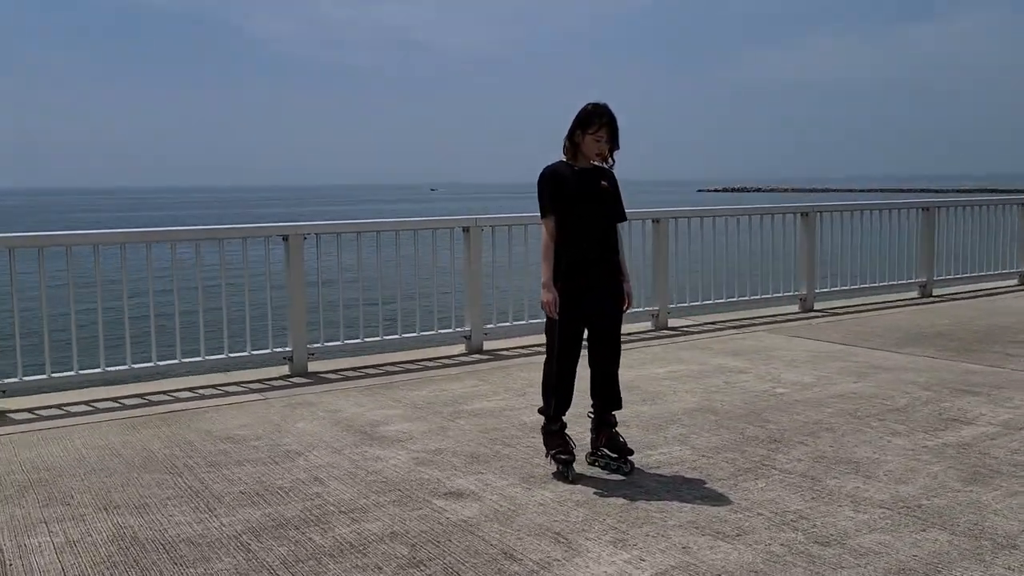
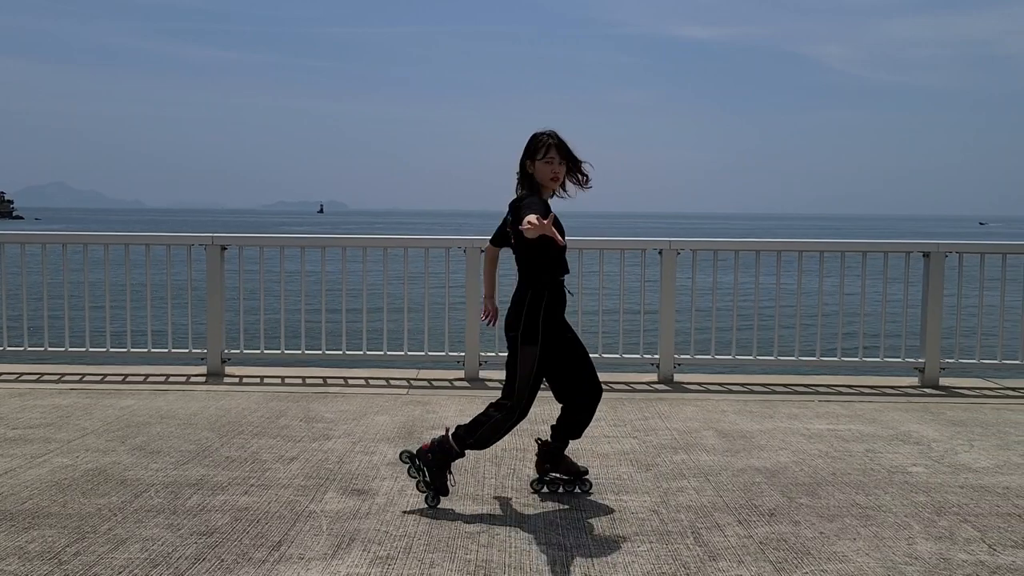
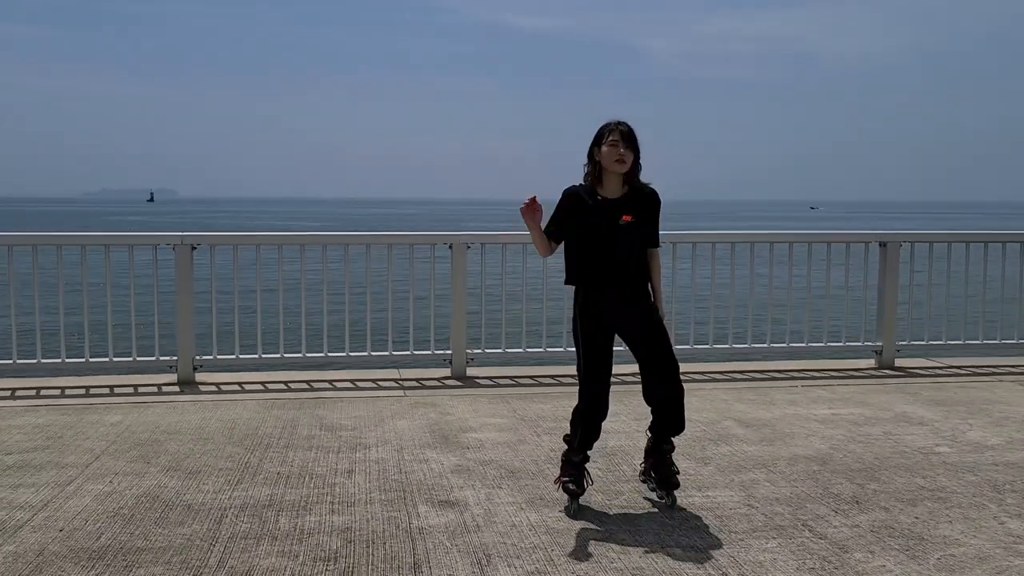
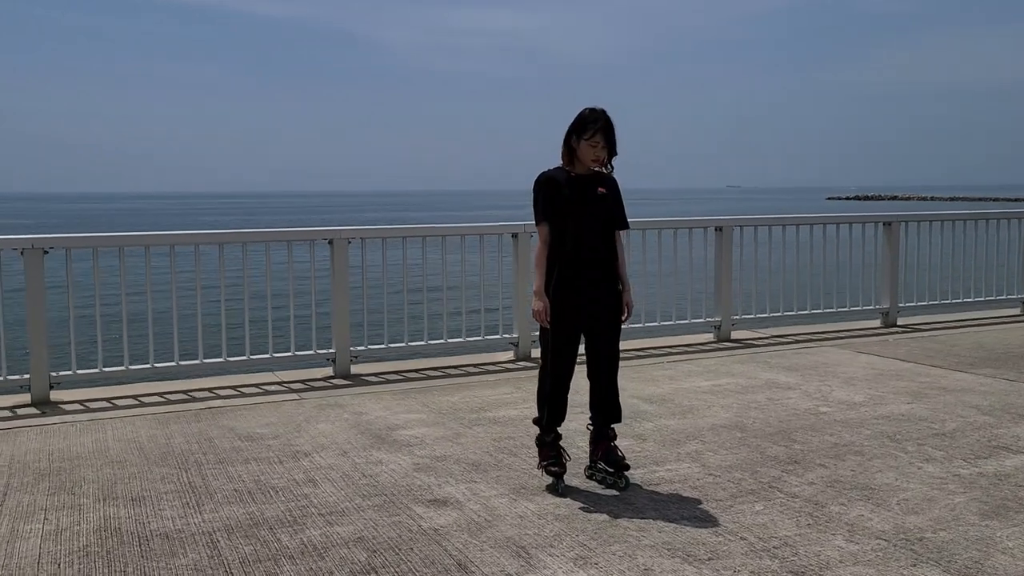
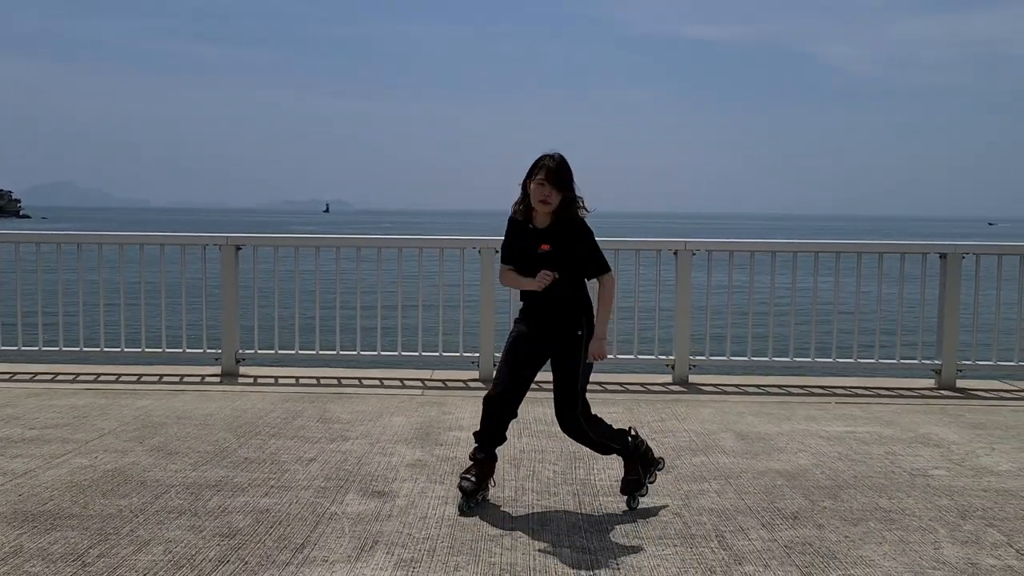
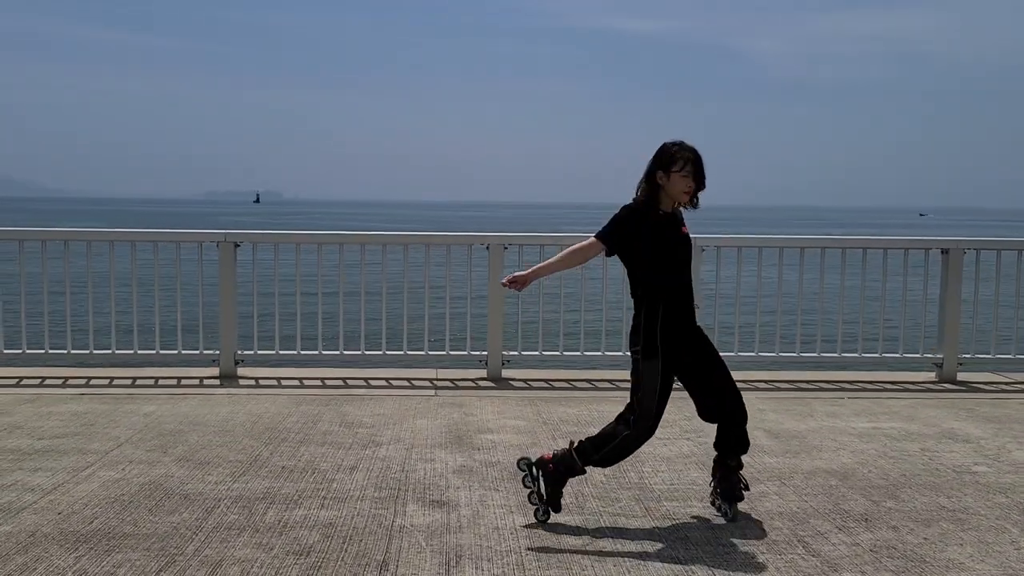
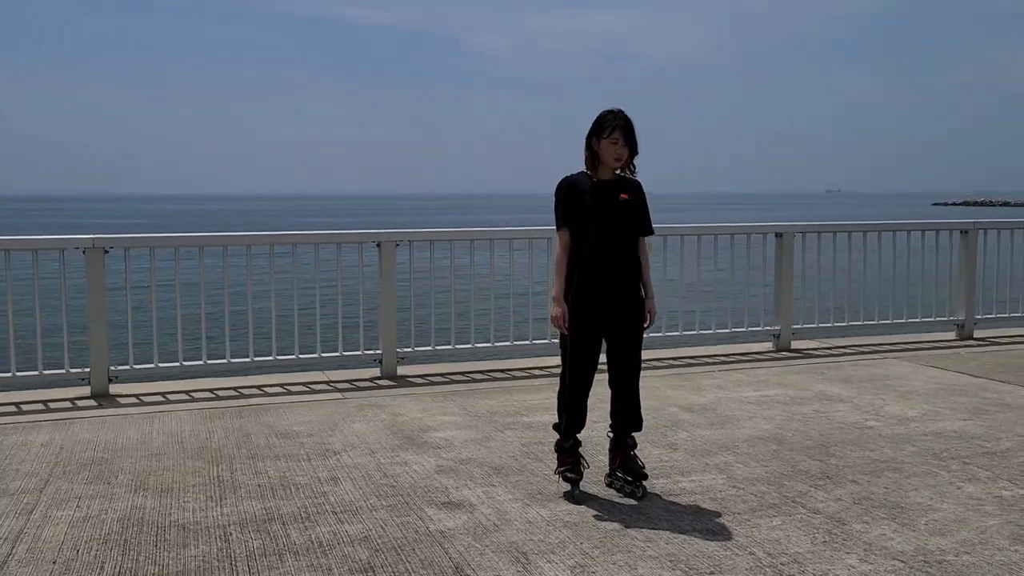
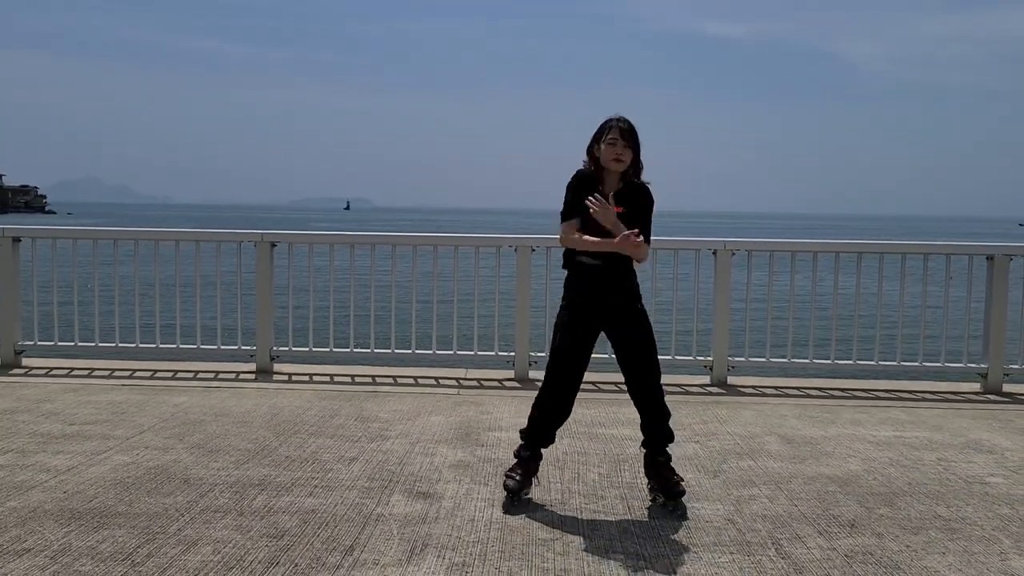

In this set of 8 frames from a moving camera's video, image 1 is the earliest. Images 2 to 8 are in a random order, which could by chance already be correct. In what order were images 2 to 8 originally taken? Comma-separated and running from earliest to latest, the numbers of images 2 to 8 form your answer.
4, 7, 3, 6, 8, 5, 2
